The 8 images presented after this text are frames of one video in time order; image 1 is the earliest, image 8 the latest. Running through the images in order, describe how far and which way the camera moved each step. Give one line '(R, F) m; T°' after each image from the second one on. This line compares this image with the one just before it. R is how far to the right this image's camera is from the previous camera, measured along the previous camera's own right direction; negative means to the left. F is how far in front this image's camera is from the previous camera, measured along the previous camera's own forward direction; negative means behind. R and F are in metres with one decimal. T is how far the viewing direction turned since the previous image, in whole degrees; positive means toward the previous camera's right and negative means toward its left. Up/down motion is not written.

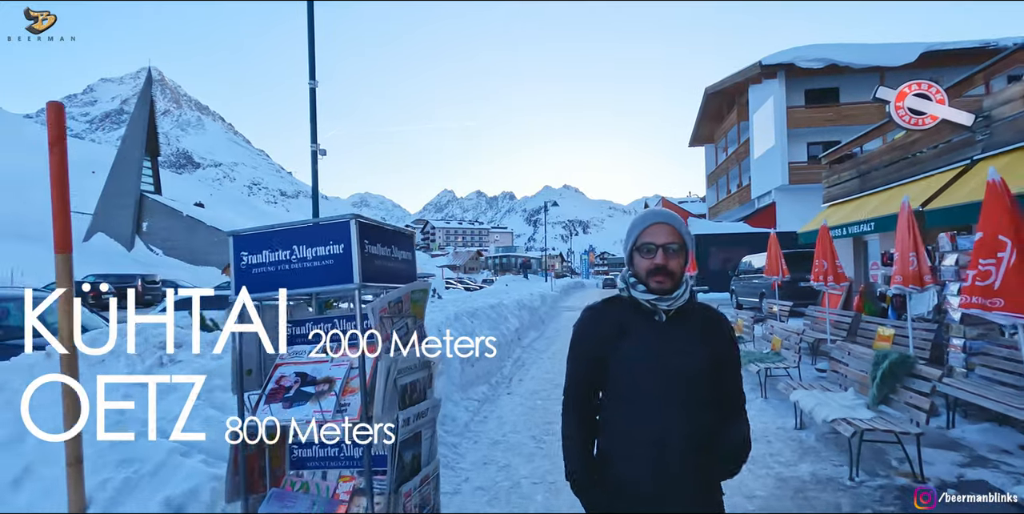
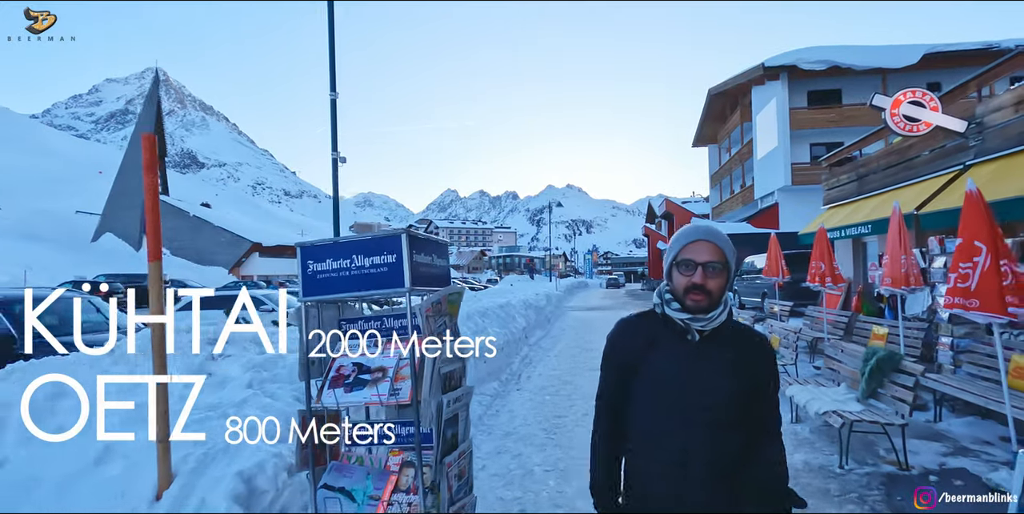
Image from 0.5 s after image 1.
(-0.1, -0.4) m; 0°
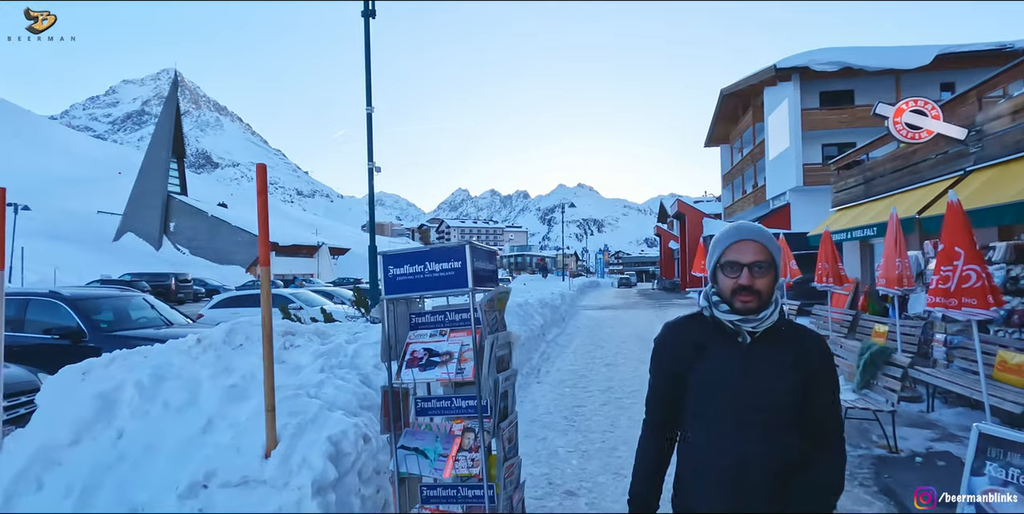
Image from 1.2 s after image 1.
(-0.2, -0.6) m; -1°
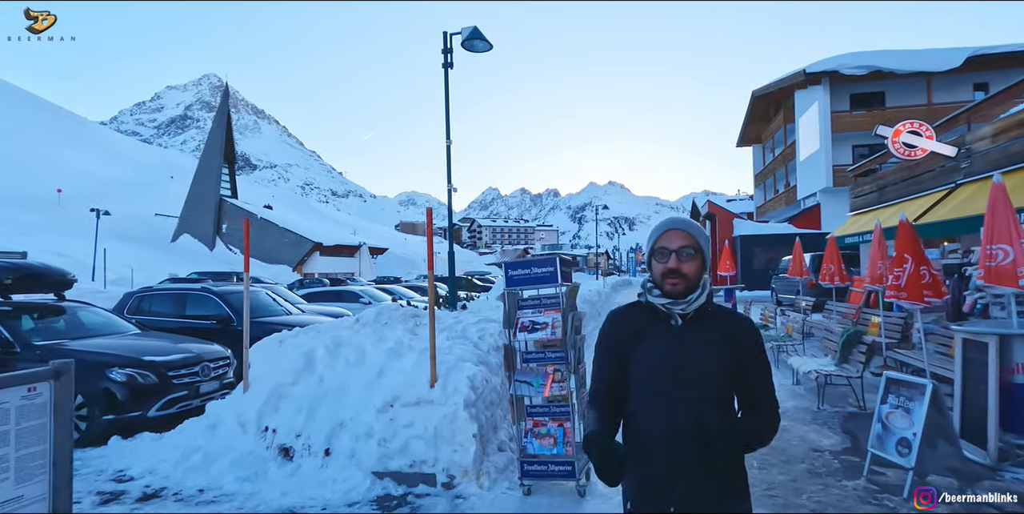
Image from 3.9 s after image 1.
(-0.3, -2.0) m; -3°
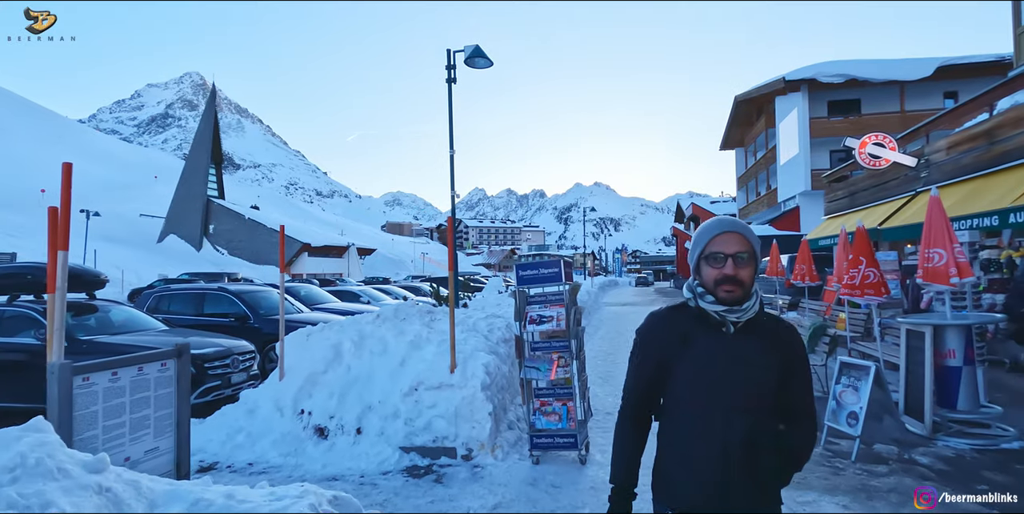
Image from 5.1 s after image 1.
(-0.2, -0.8) m; +1°
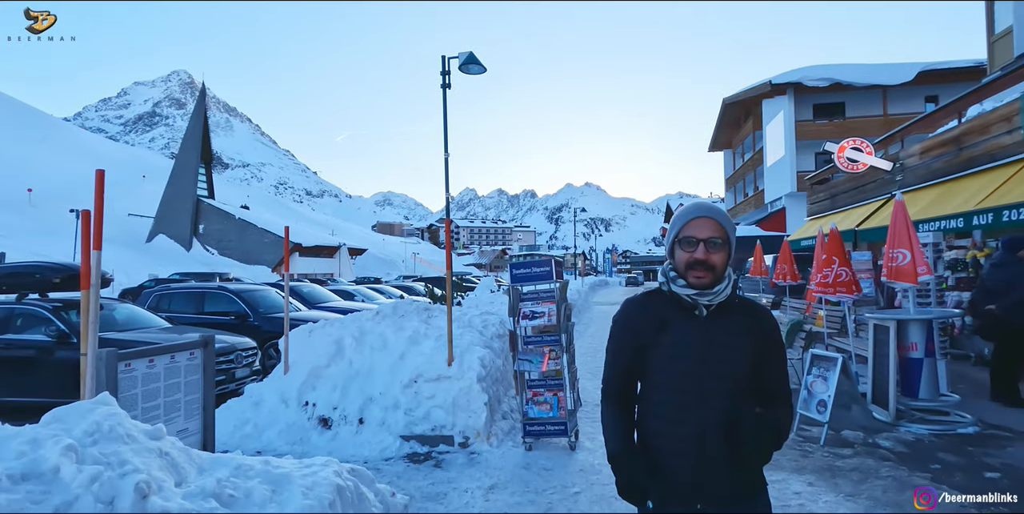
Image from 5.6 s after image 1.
(0.0, -0.4) m; +1°
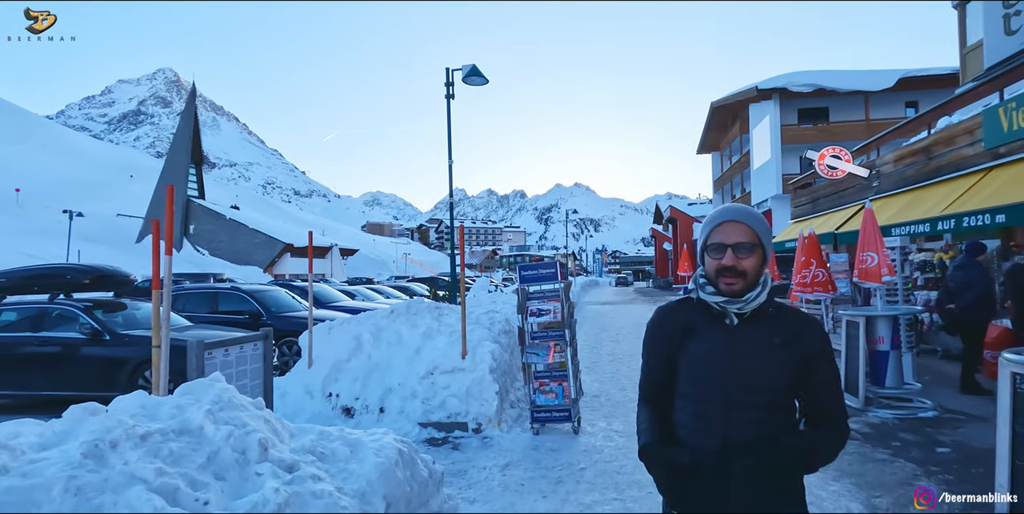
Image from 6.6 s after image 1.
(-0.2, -0.6) m; +1°
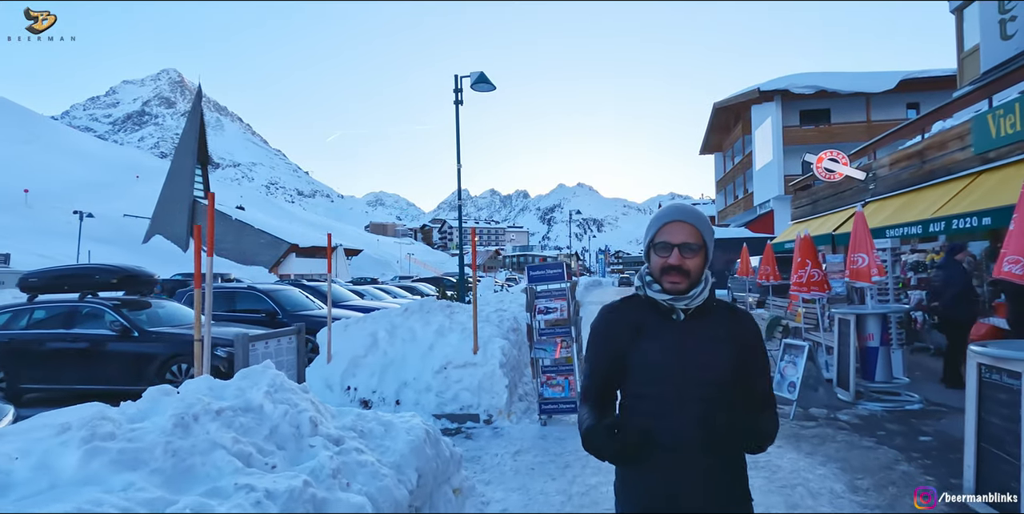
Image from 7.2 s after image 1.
(-0.1, -0.4) m; 0°
